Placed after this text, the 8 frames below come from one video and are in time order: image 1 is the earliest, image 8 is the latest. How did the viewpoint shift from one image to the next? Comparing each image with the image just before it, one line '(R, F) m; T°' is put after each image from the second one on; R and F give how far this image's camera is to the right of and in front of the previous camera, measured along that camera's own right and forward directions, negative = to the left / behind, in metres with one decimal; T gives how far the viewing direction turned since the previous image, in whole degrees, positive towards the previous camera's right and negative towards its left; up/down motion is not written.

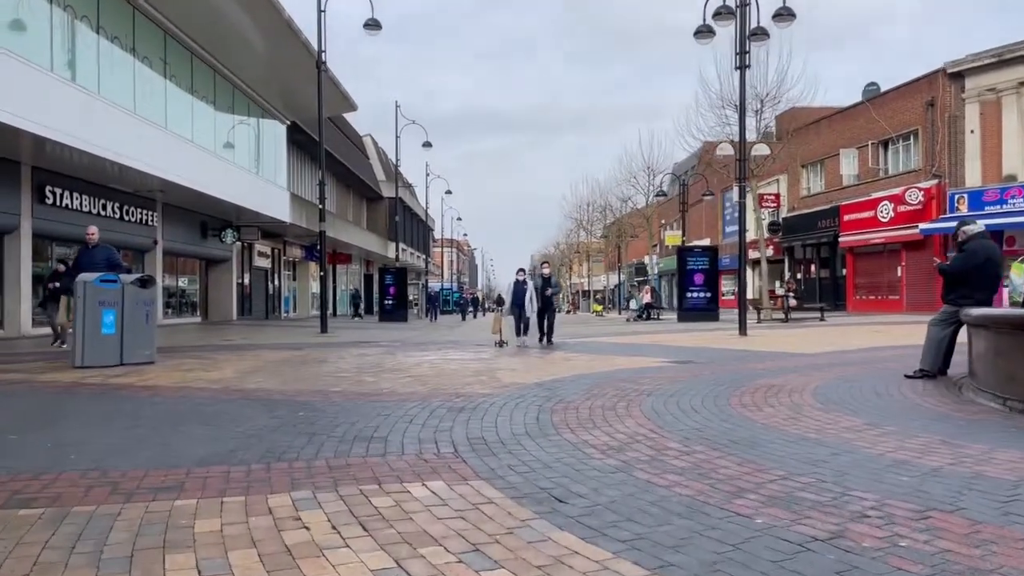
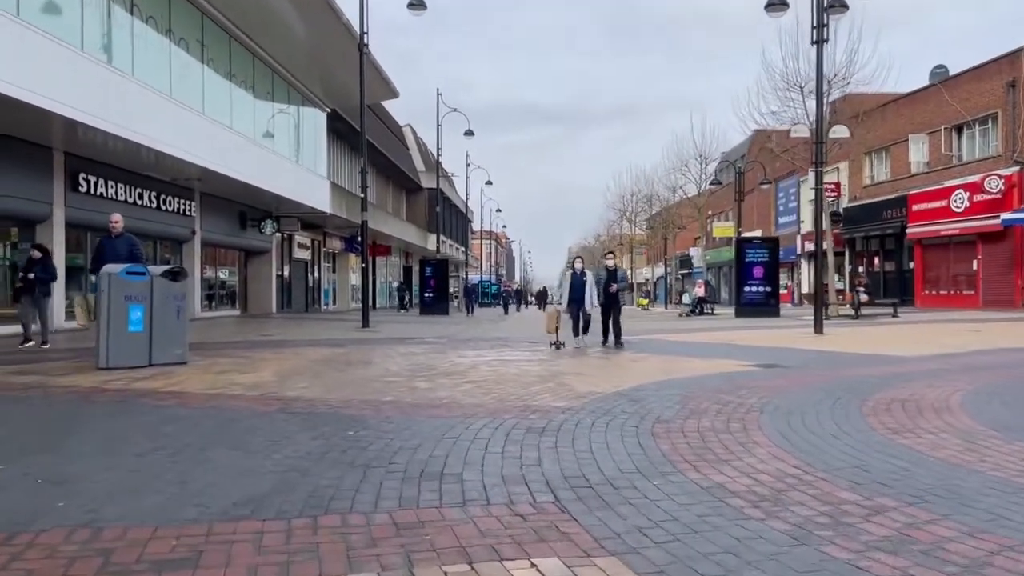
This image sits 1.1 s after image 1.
(-0.4, +1.3) m; -3°
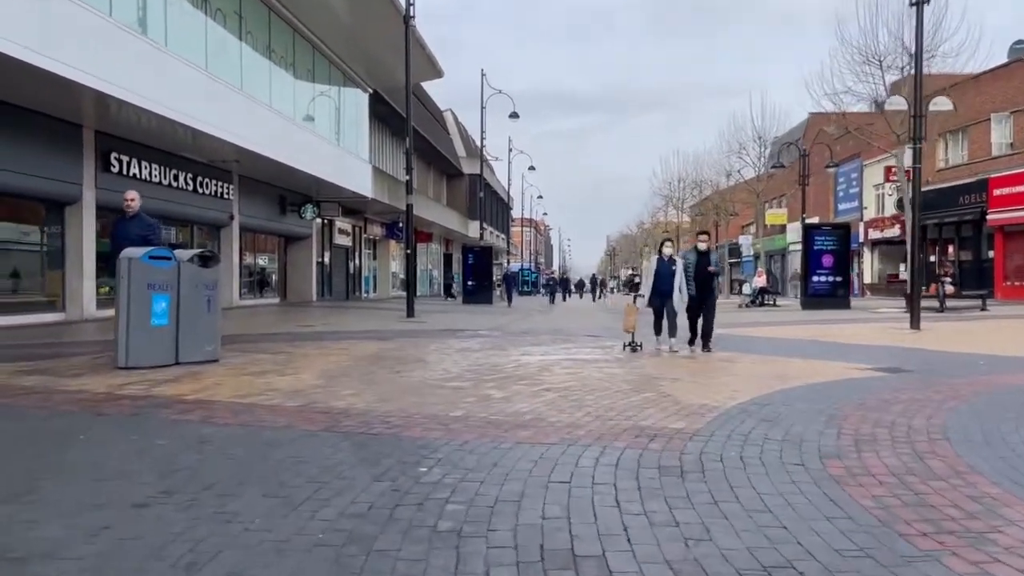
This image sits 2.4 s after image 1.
(-0.5, +1.6) m; -3°
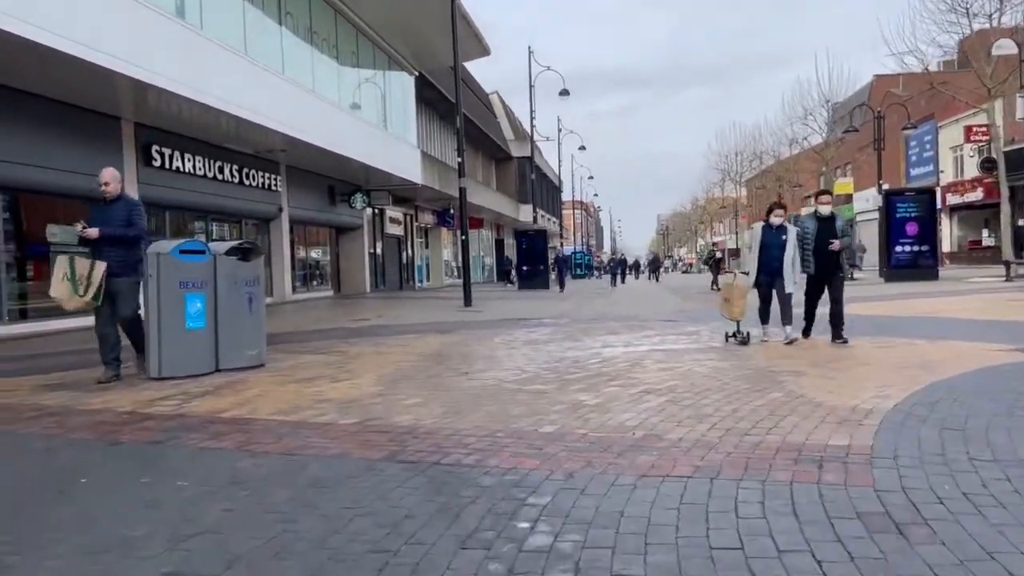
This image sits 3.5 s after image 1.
(-0.3, +1.3) m; -3°
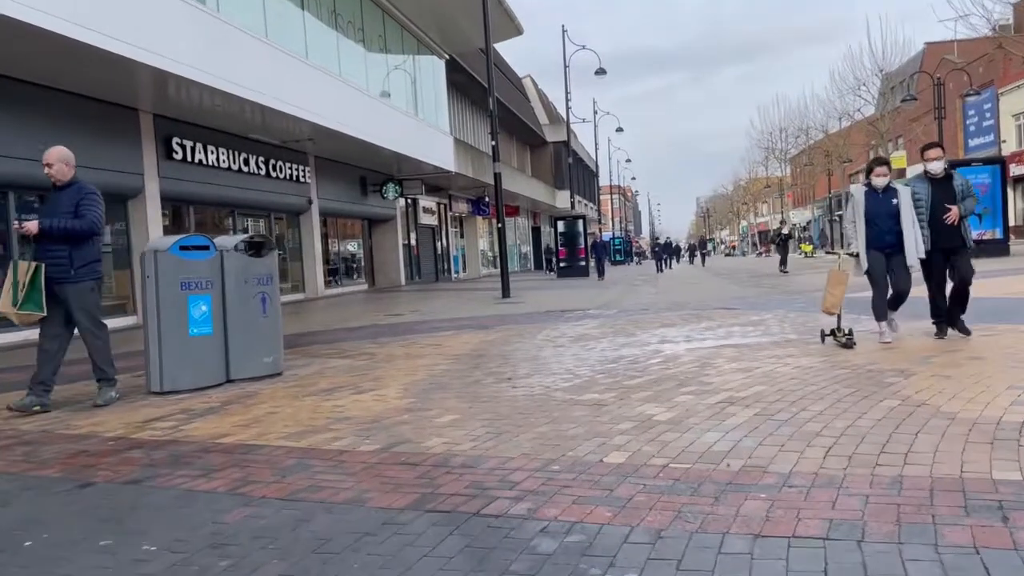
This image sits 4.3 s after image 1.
(-0.1, +1.1) m; -3°
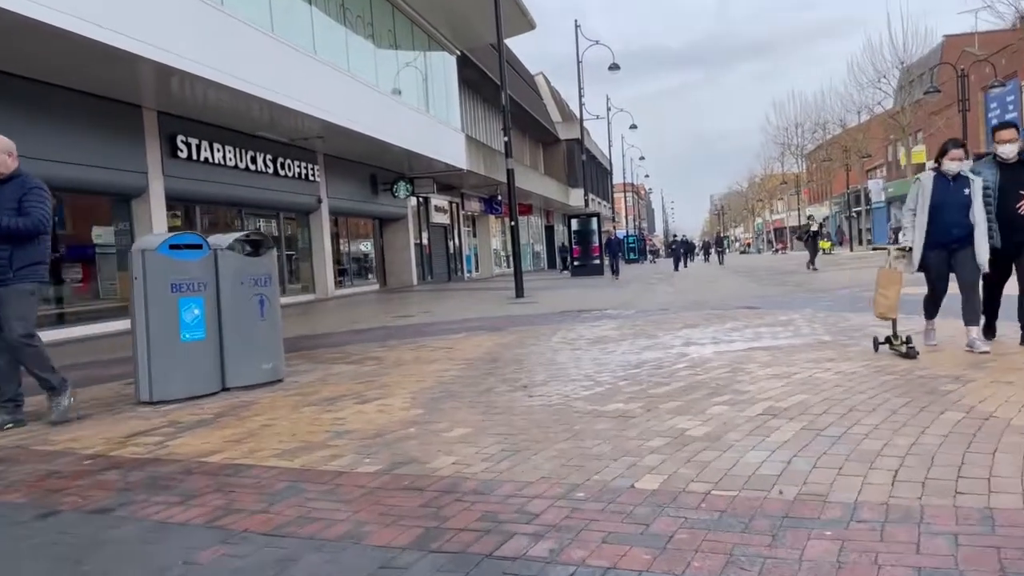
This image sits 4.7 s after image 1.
(0.0, +0.5) m; -1°
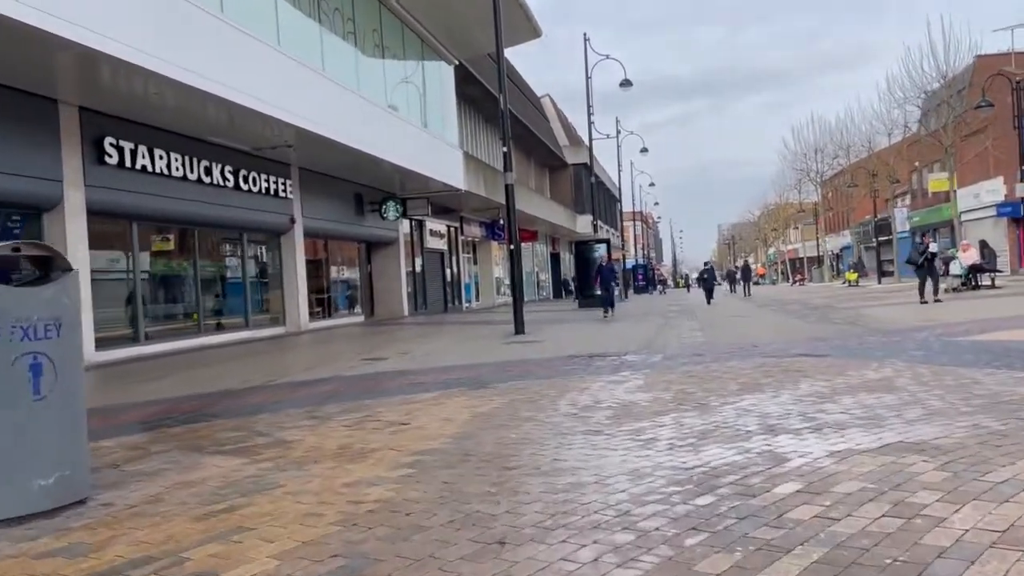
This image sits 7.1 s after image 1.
(+0.2, +3.1) m; 0°
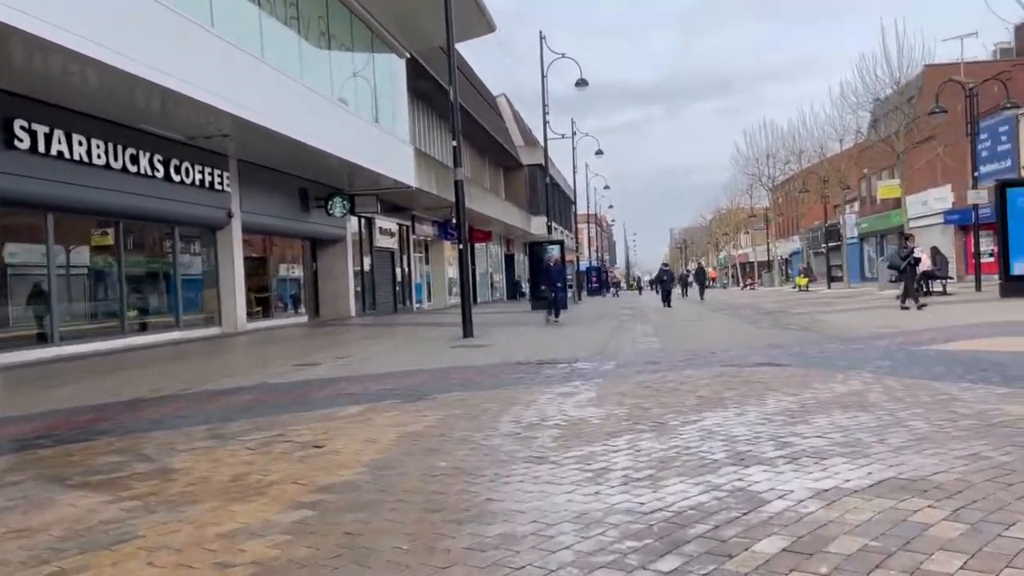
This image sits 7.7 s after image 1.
(+0.1, +0.8) m; +3°
